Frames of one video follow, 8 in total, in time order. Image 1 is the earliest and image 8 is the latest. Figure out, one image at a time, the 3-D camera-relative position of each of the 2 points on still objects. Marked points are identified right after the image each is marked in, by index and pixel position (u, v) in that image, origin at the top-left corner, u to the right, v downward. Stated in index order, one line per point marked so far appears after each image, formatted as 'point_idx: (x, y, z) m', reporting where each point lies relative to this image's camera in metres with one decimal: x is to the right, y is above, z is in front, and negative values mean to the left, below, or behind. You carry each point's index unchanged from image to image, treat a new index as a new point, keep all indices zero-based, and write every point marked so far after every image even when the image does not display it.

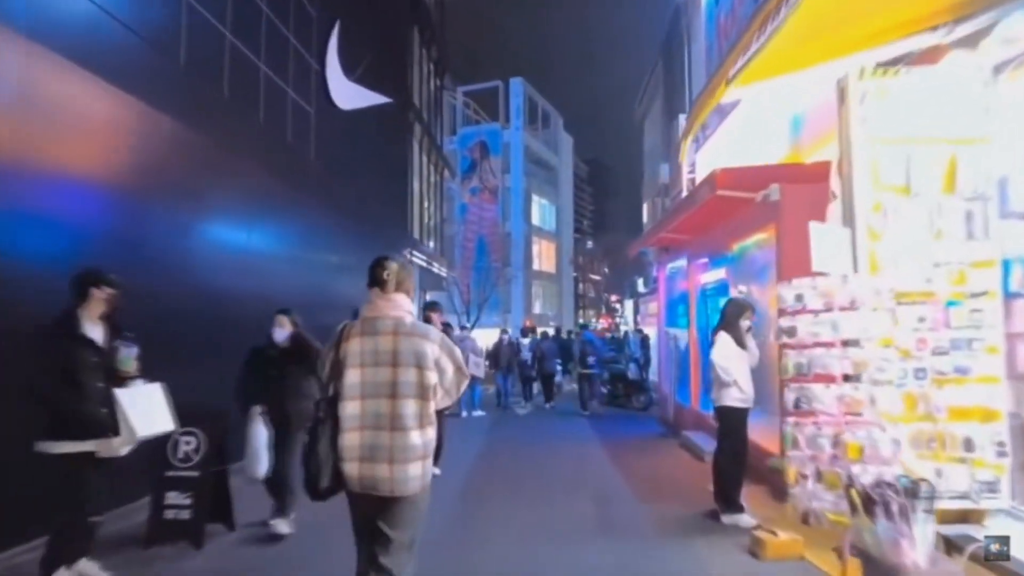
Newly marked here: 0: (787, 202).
0: (+3.3, +1.0, +7.7) m
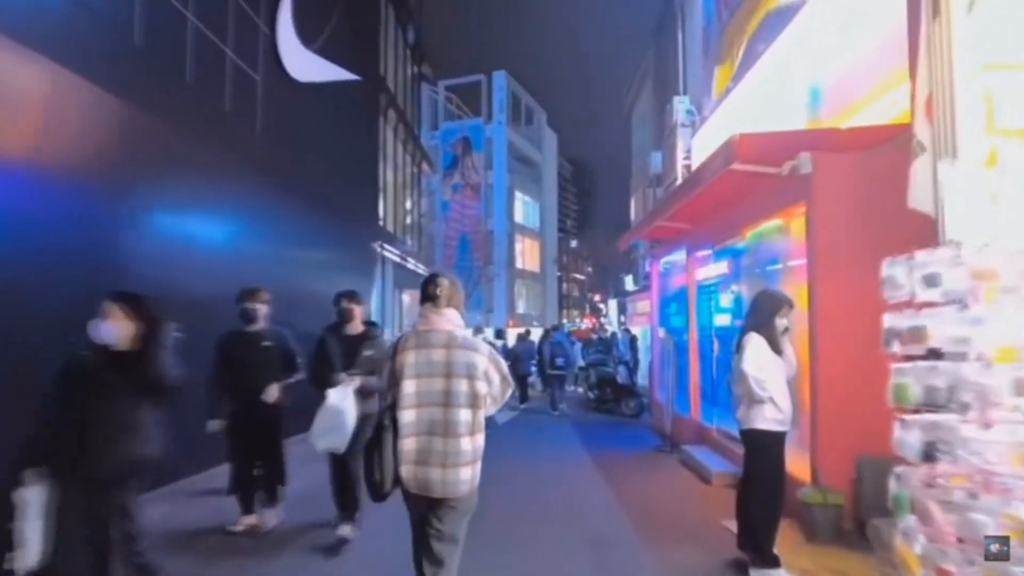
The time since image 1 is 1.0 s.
0: (+3.0, +1.1, +6.3) m
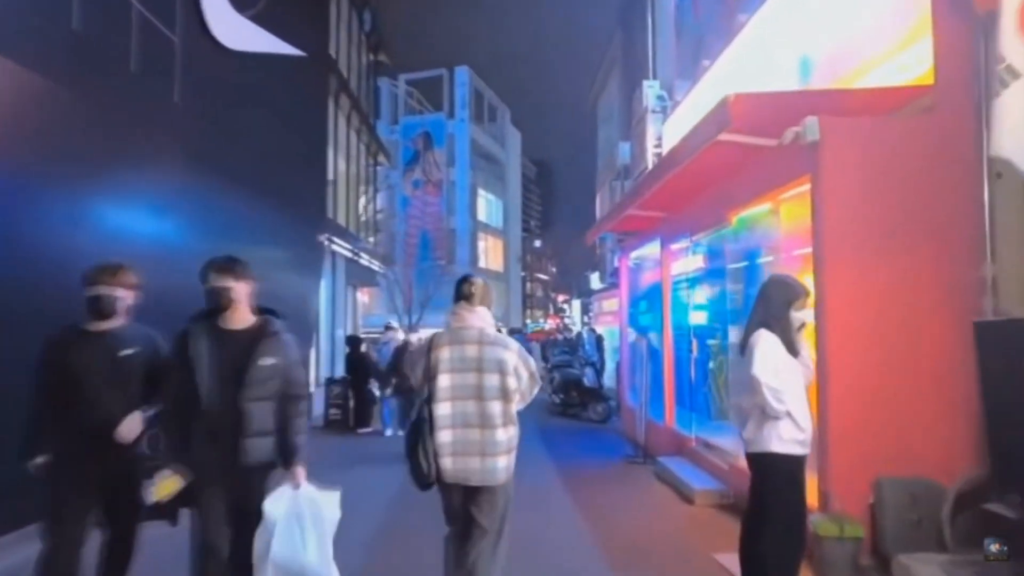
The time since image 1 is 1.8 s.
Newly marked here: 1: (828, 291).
0: (+2.6, +1.2, +5.3) m
1: (+2.6, 0.0, +5.3) m
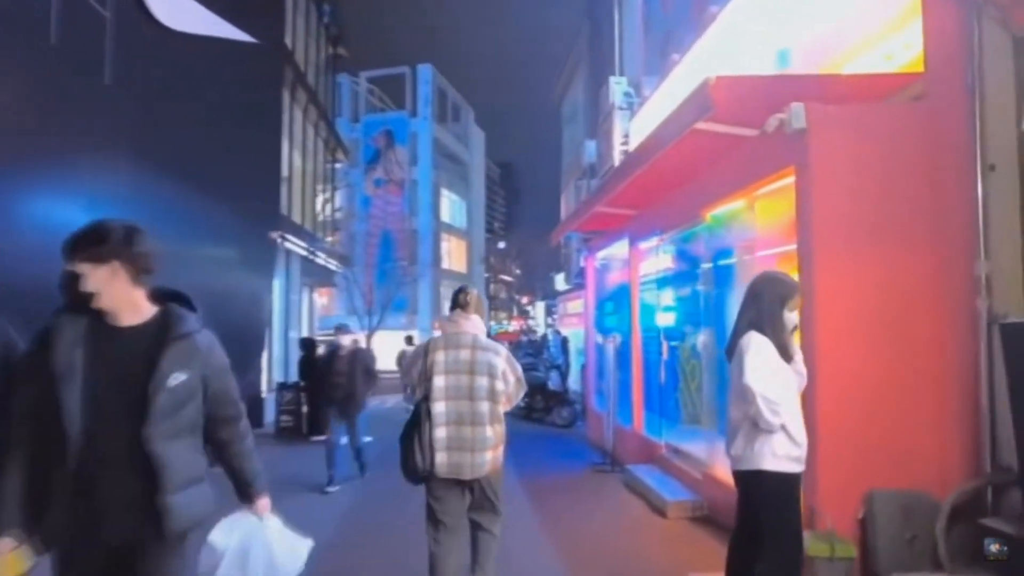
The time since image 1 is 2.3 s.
0: (+2.3, +1.2, +5.0) m
1: (+2.3, 0.0, +4.9) m
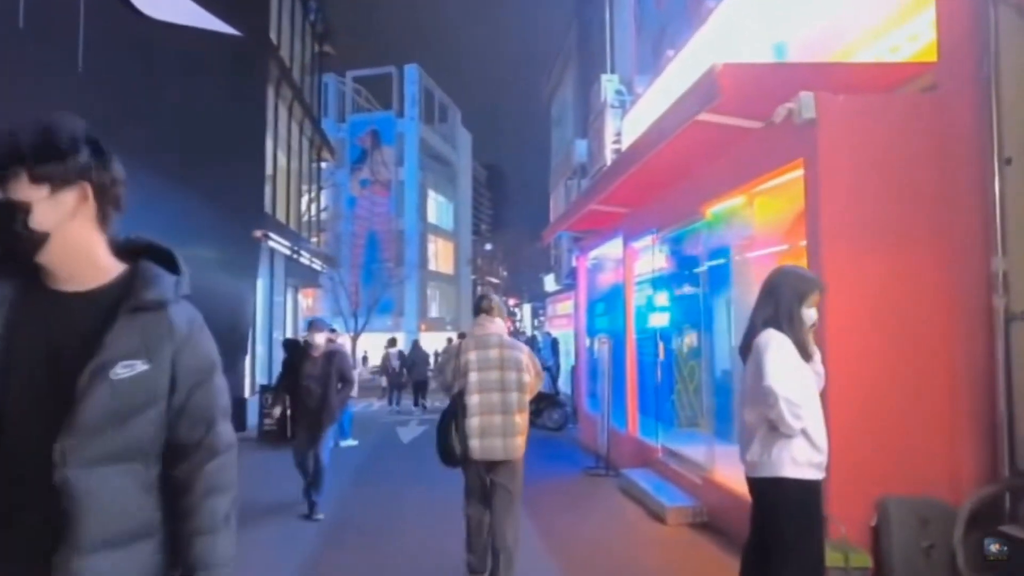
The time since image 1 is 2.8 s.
0: (+2.3, +1.2, +4.8) m
1: (+2.3, 0.0, +4.7) m
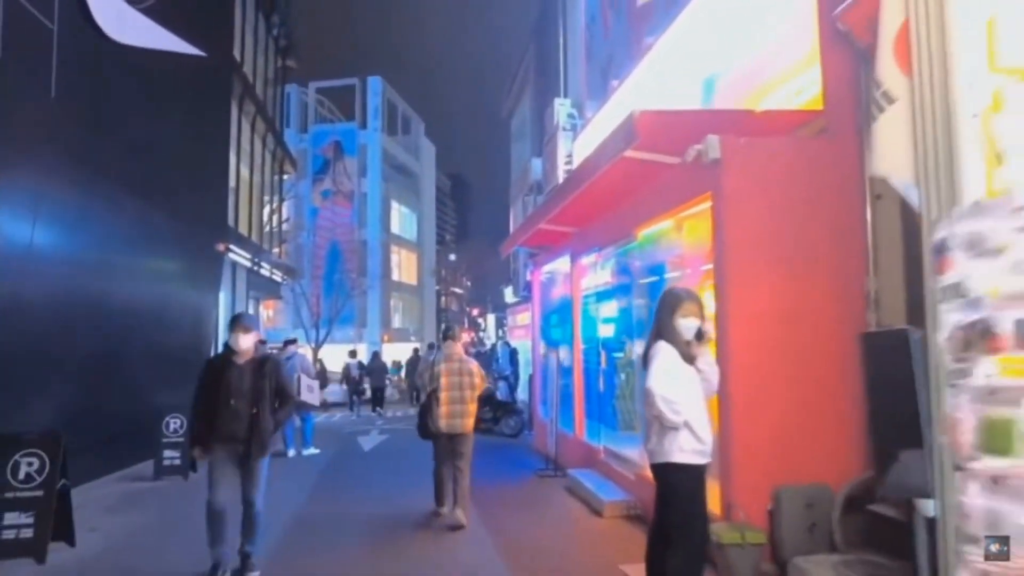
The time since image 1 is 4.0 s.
0: (+1.8, +1.1, +5.5) m
1: (+1.8, -0.1, +5.5) m
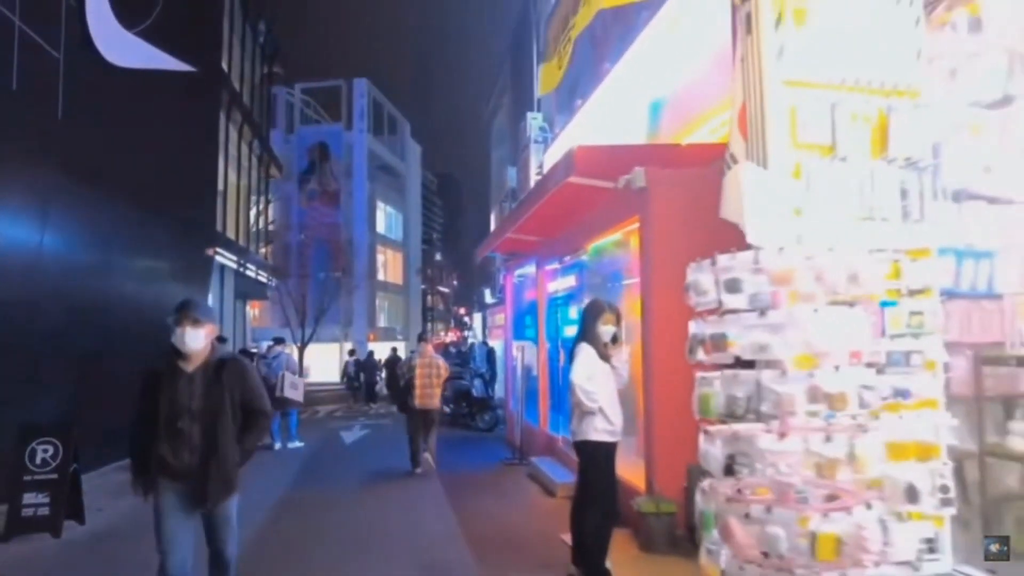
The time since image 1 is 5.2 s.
0: (+1.4, +1.0, +6.5) m
1: (+1.4, -0.2, +6.4) m
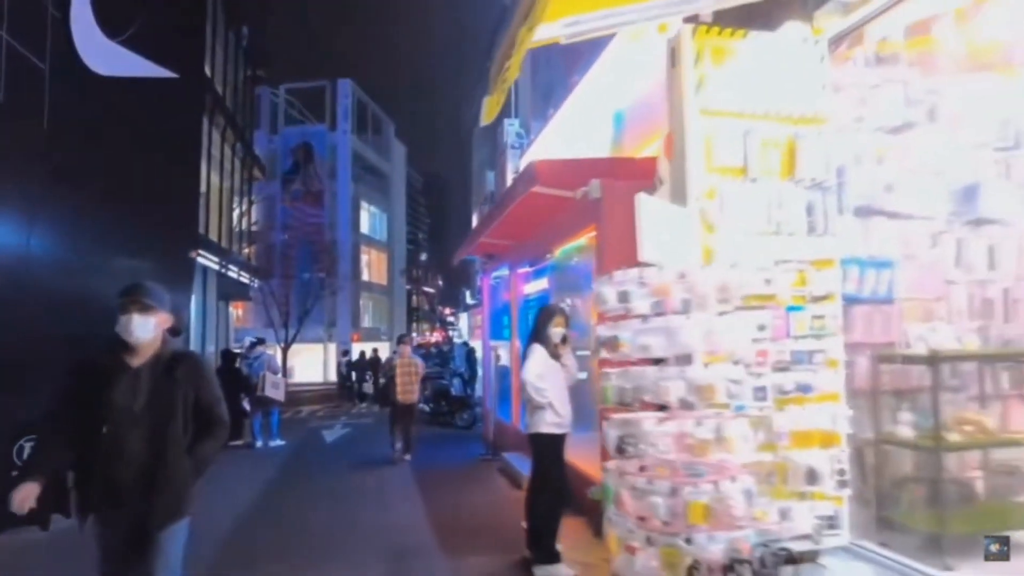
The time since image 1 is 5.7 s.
0: (+1.0, +0.9, +6.9) m
1: (+1.0, -0.3, +6.9) m
